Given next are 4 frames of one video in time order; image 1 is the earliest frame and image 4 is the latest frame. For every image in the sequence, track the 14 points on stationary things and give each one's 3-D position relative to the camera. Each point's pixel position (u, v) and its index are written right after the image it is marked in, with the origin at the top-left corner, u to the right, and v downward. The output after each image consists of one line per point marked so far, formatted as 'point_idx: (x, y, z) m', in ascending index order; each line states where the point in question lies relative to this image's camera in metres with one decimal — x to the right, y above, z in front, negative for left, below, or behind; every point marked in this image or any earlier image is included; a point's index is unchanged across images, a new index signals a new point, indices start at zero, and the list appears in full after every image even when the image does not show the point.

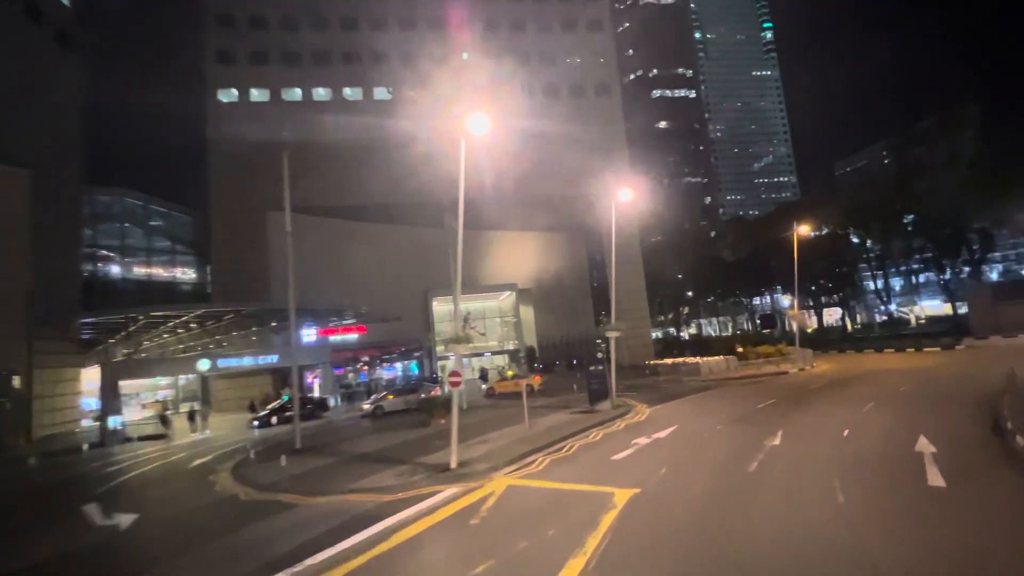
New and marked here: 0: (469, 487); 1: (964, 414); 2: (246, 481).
0: (-1.1, -4.9, +12.4) m
1: (+15.3, -4.1, +17.1) m
2: (-7.6, -5.6, +14.6) m
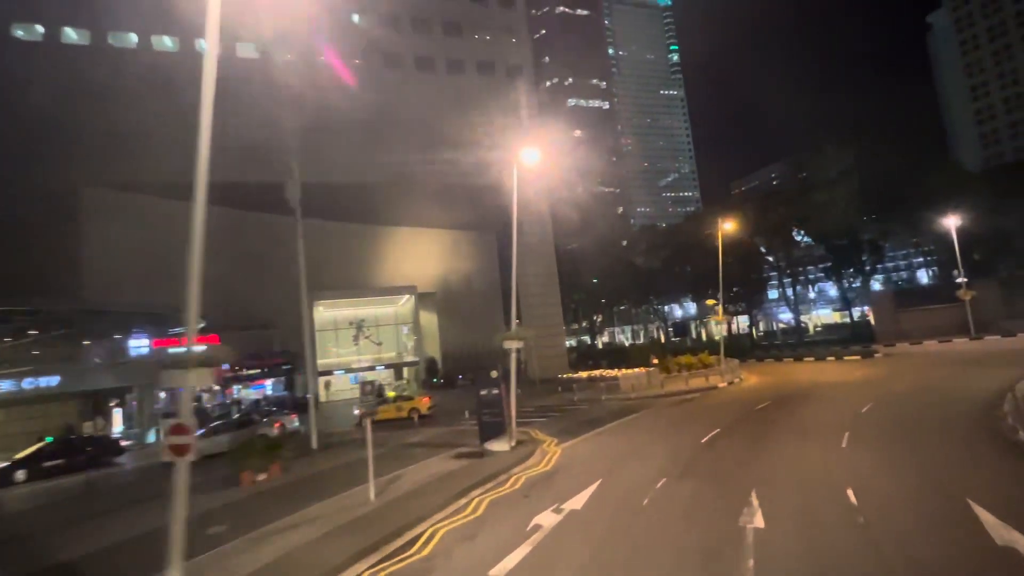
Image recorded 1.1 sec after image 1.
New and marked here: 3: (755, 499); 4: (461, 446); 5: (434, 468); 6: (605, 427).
0: (-3.9, -4.4, +5.6) m
1: (+11.5, -4.0, +12.8) m
2: (-10.7, -5.1, +6.7) m
3: (+5.1, -4.2, +10.8) m
4: (-1.7, -5.3, +17.3) m
5: (-2.2, -5.2, +14.6) m
6: (+3.6, -5.3, +19.4) m
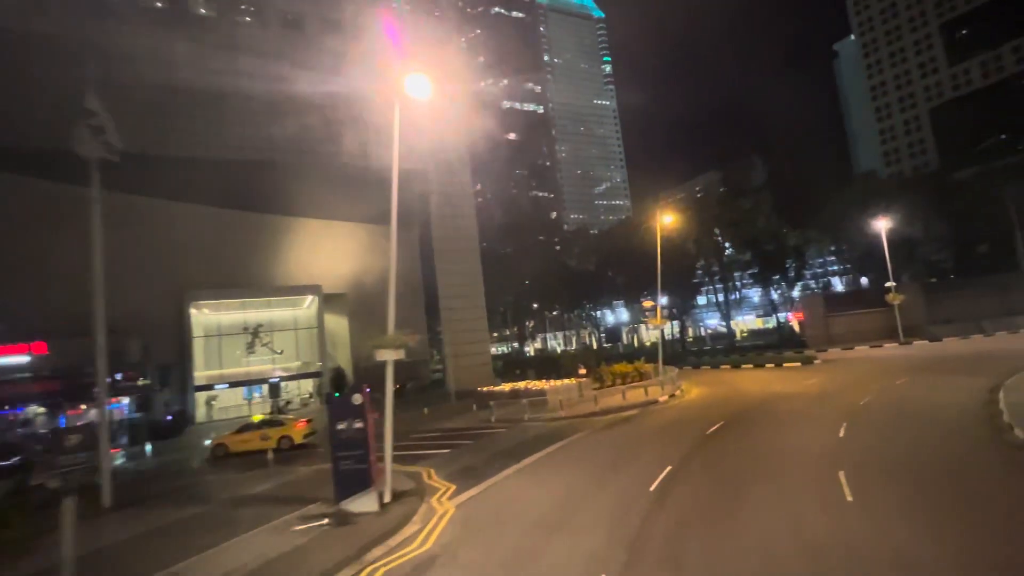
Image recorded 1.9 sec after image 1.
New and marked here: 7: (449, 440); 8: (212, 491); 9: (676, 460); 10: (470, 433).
0: (-5.3, -3.9, +0.1) m
1: (+9.1, -3.7, +9.3) m
2: (-12.2, -4.5, +0.3) m
3: (+3.0, -3.9, +6.5) m
4: (-4.6, -5.0, +12.0) m
5: (-4.8, -4.8, +9.2) m
6: (+0.3, -5.0, +14.7) m
7: (-2.4, -5.7, +19.6) m
8: (-8.7, -5.8, +15.4) m
9: (+4.1, -4.5, +13.2) m
10: (-1.6, -5.7, +20.5) m
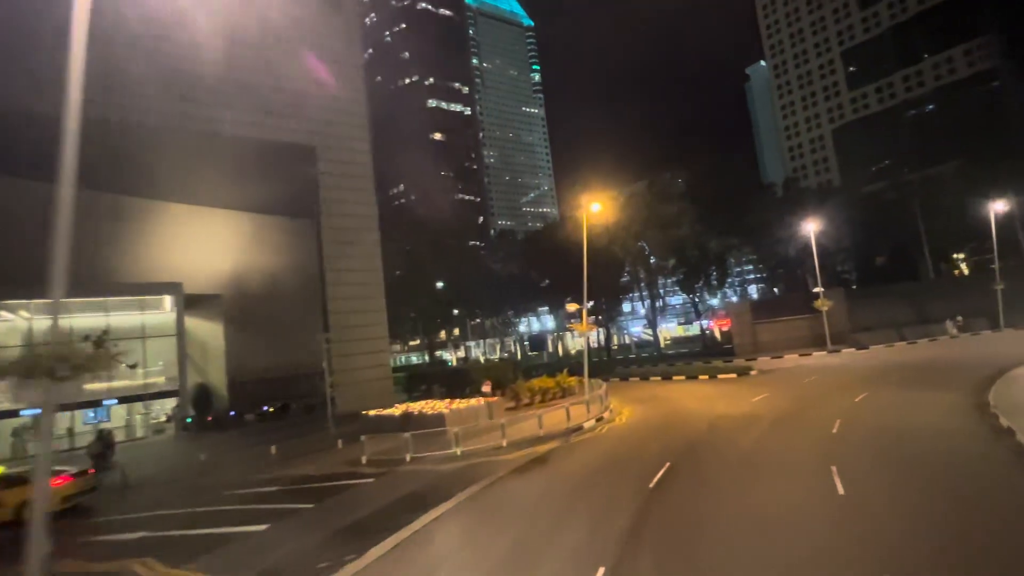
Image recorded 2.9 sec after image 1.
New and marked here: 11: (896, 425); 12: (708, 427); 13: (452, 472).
0: (-6.0, -3.3, -6.1) m
1: (+6.9, -3.4, +5.0) m
2: (-12.9, -3.8, -6.8) m
3: (+1.3, -3.5, +1.4) m
4: (-7.0, -4.5, +5.8) m
5: (-6.8, -4.4, +3.0) m
6: (-2.5, -4.7, +9.2) m
7: (-5.9, -5.4, +13.6) m
8: (-11.5, -5.4, +8.5) m
9: (+1.5, -4.3, +8.2) m
10: (-5.3, -5.5, +14.6) m
11: (+11.7, -4.0, +15.5) m
12: (+6.5, -4.6, +17.1) m
13: (-1.6, -5.1, +14.0) m
